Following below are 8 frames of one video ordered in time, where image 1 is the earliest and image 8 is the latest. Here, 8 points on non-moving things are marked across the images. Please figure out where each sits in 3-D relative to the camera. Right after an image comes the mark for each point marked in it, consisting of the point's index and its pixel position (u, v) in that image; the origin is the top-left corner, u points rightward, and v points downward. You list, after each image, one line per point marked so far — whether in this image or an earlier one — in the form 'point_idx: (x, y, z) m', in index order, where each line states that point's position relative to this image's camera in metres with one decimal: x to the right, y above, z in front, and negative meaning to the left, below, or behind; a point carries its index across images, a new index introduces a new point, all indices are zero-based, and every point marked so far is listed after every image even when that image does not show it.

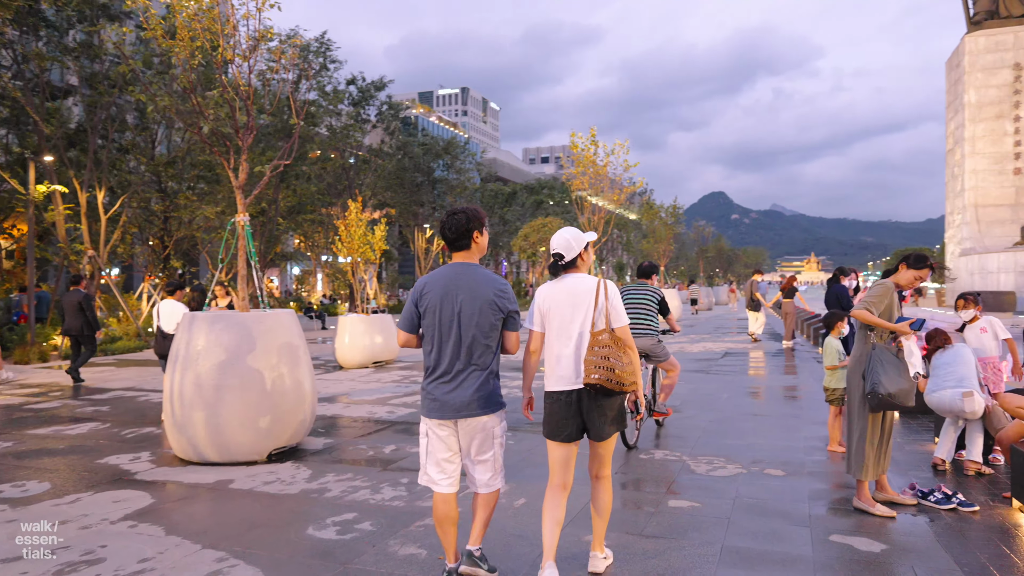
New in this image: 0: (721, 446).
0: (+2.1, -1.6, +7.2) m
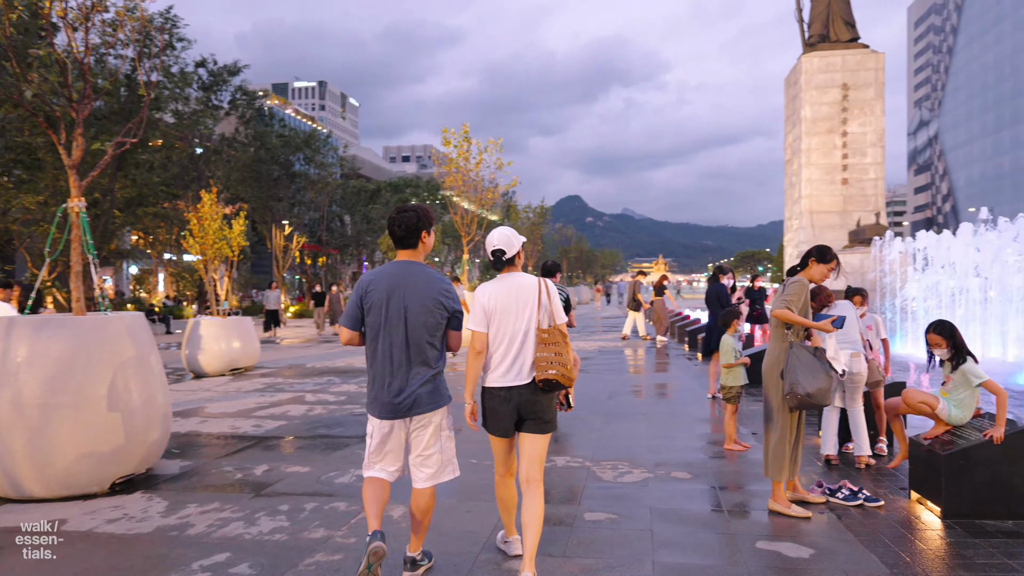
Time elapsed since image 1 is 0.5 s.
0: (+1.1, -1.6, +7.0) m
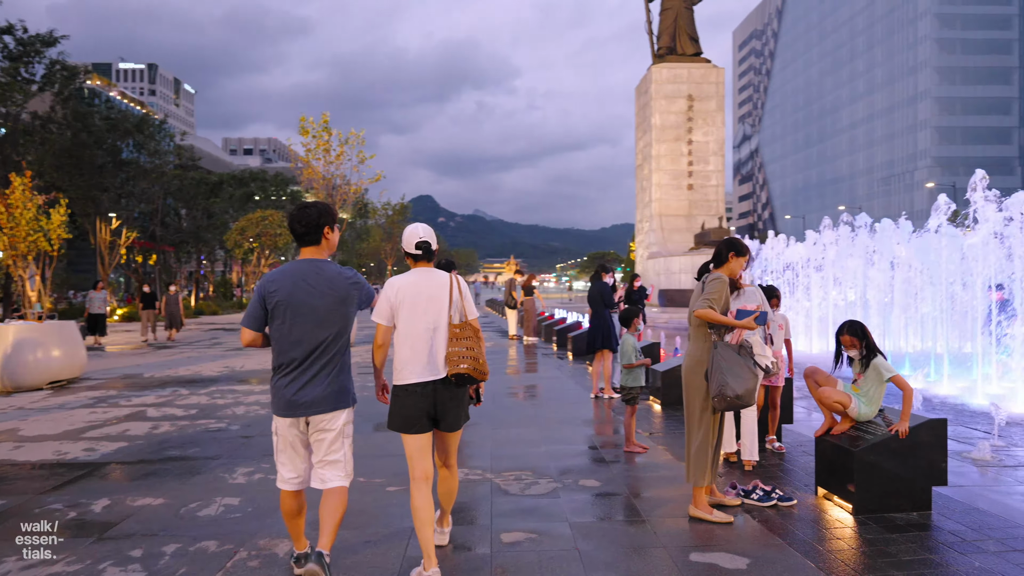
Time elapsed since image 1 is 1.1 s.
0: (0.0, -1.6, +6.6) m
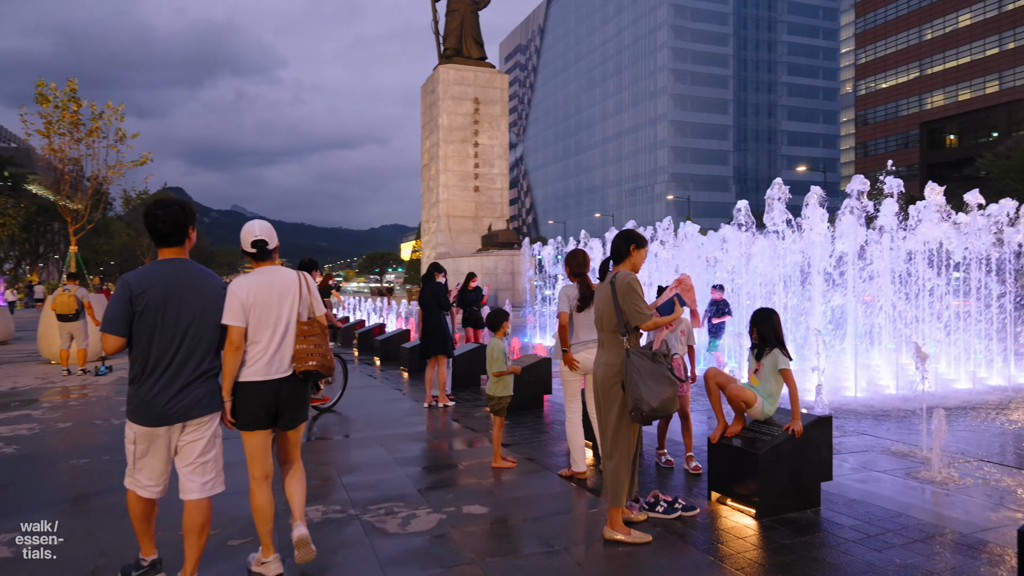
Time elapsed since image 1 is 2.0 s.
0: (-1.1, -1.6, +5.7) m
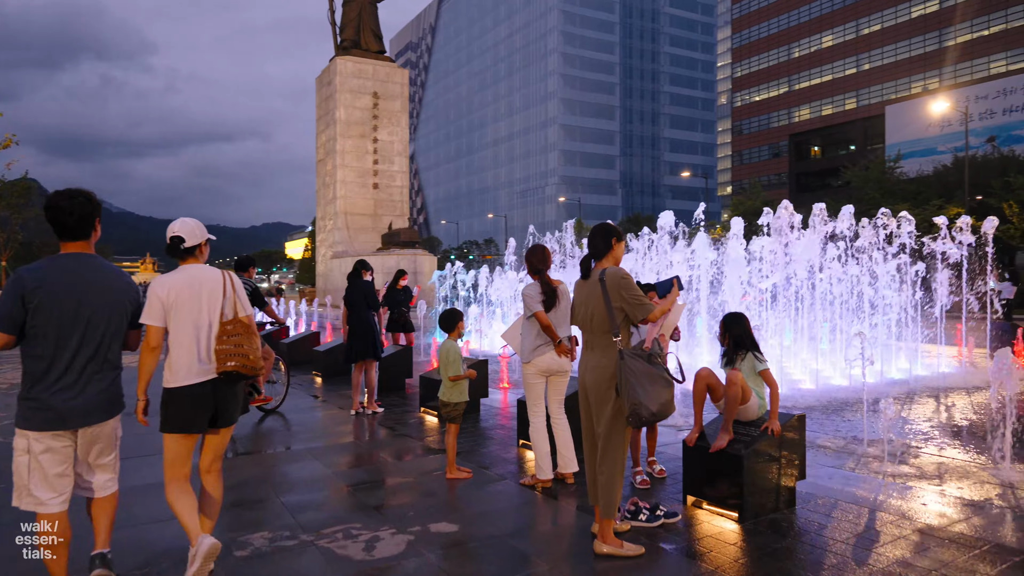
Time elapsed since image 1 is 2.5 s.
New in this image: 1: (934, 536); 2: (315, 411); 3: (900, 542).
0: (-1.4, -1.6, +5.1) m
1: (+2.6, -1.5, +4.3) m
2: (-2.6, -1.6, +9.2) m
3: (+2.3, -1.5, +4.1) m
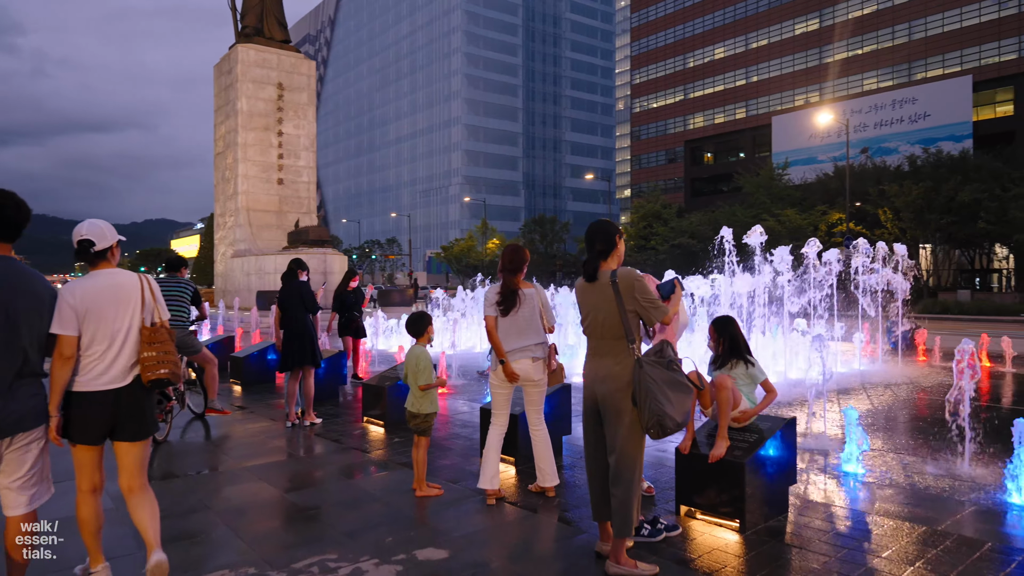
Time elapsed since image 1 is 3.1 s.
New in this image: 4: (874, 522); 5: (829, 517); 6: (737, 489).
0: (-1.5, -1.6, +4.6) m
1: (+2.5, -1.5, +4.3) m
2: (-3.3, -1.6, +8.4) m
3: (+2.3, -1.5, +4.1) m
4: (+2.4, -1.5, +4.7) m
5: (+2.1, -1.5, +4.7) m
6: (+1.4, -1.2, +4.3) m
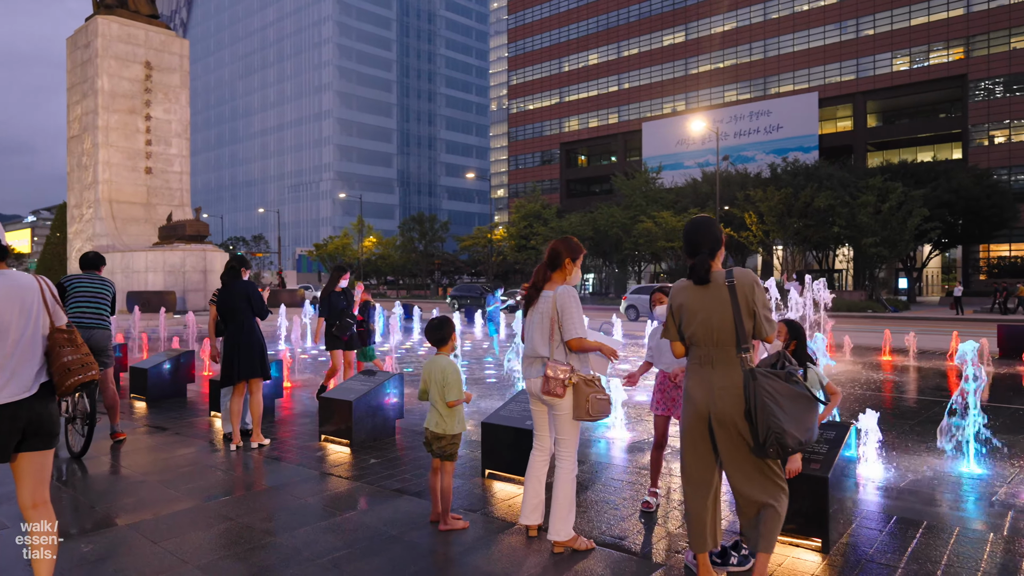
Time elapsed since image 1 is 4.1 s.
0: (-1.2, -1.6, +3.7) m
1: (+2.9, -1.5, +4.2) m
2: (-3.6, -1.6, +7.2) m
3: (+2.6, -1.5, +3.9) m
4: (+2.6, -1.5, +4.5) m
5: (+2.4, -1.5, +4.5) m
6: (+1.7, -1.2, +4.0) m
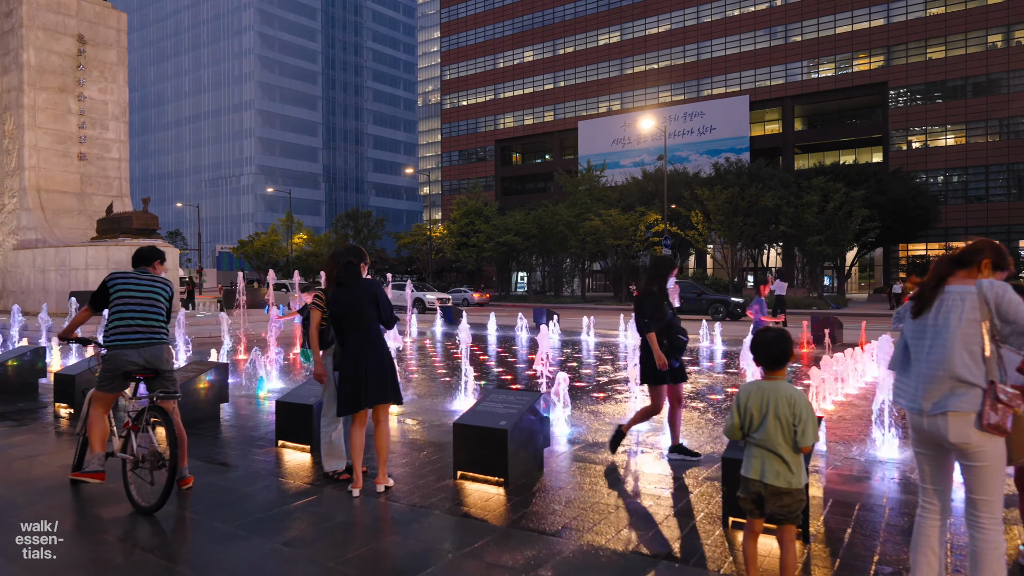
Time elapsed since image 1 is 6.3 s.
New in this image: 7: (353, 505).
0: (+0.5, -1.6, +2.5) m
1: (+4.5, -1.5, +3.4) m
2: (-2.2, -1.6, +5.6) m
3: (+4.3, -1.5, +3.1) m
4: (+4.3, -1.5, +3.7) m
5: (+4.0, -1.5, +3.6) m
6: (+3.4, -1.2, +3.1) m
7: (-1.2, -1.6, +5.1) m
